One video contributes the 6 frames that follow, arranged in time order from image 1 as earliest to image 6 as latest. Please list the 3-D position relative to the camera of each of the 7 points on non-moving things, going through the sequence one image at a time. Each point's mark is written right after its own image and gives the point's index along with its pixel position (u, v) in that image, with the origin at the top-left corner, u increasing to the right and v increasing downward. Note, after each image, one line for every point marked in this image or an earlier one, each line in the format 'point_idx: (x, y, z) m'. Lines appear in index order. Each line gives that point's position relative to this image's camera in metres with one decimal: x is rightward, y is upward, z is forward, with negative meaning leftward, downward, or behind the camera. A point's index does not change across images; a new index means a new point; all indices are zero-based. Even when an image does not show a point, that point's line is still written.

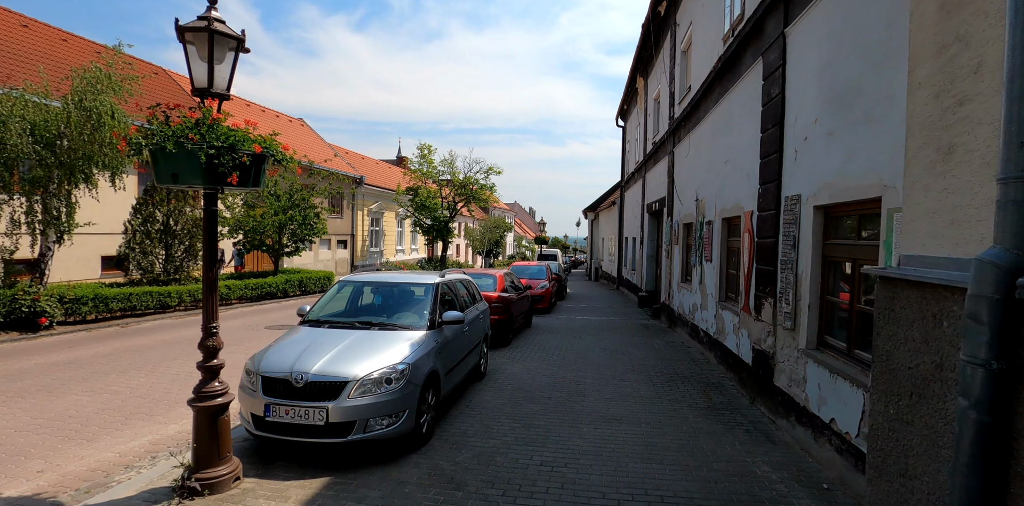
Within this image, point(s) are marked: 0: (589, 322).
0: (+2.2, -1.9, +13.2) m
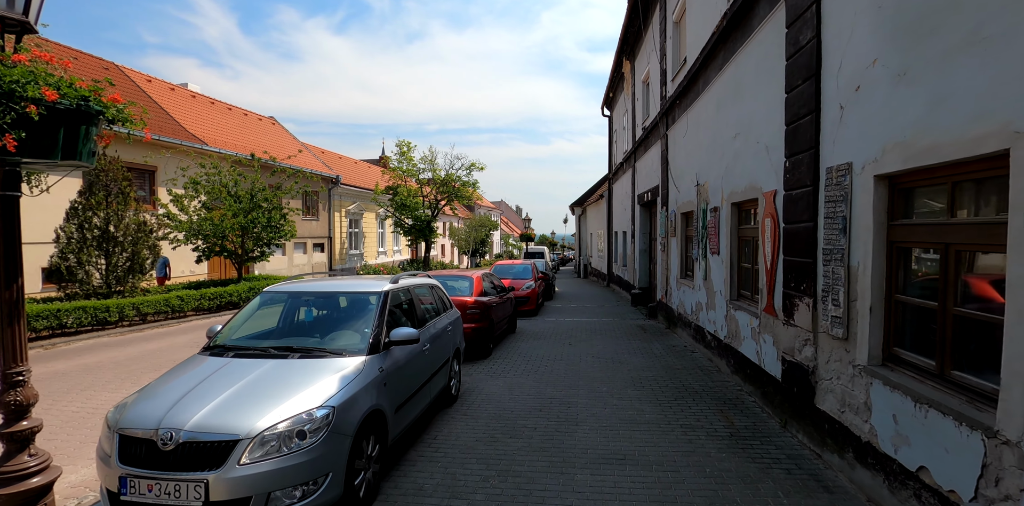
0: (+1.7, -1.8, +12.0) m
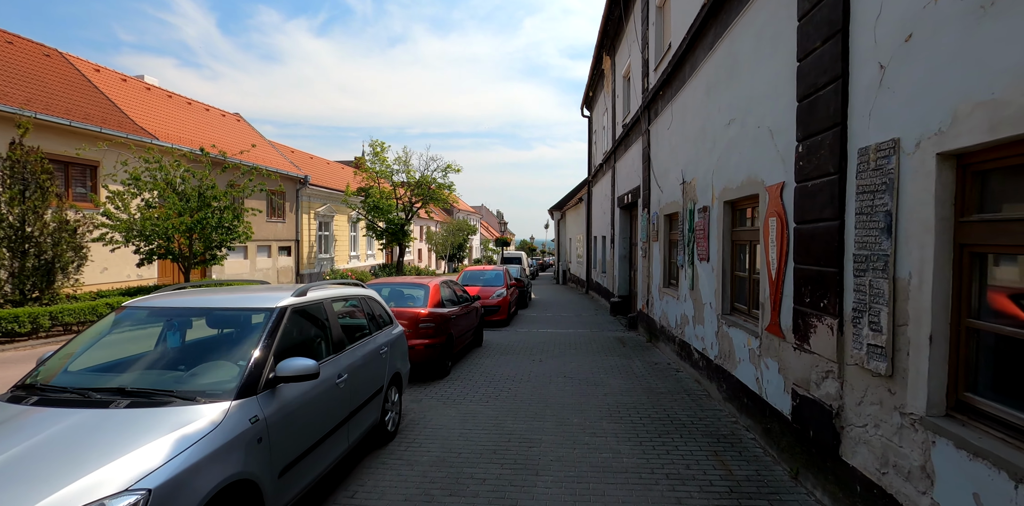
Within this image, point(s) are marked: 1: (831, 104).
0: (+1.0, -1.9, +11.0) m
1: (+2.3, +1.1, +3.4) m
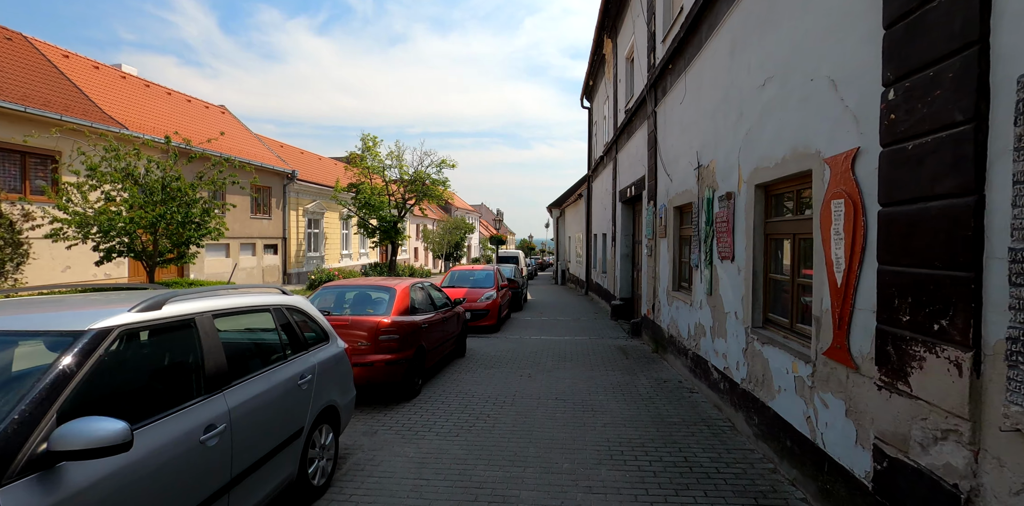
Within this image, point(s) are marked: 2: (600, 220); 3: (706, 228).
0: (+0.7, -1.9, +9.8) m
1: (+2.0, +1.1, +2.2) m
2: (+3.3, +1.3, +17.6) m
3: (+2.4, +0.3, +5.9) m
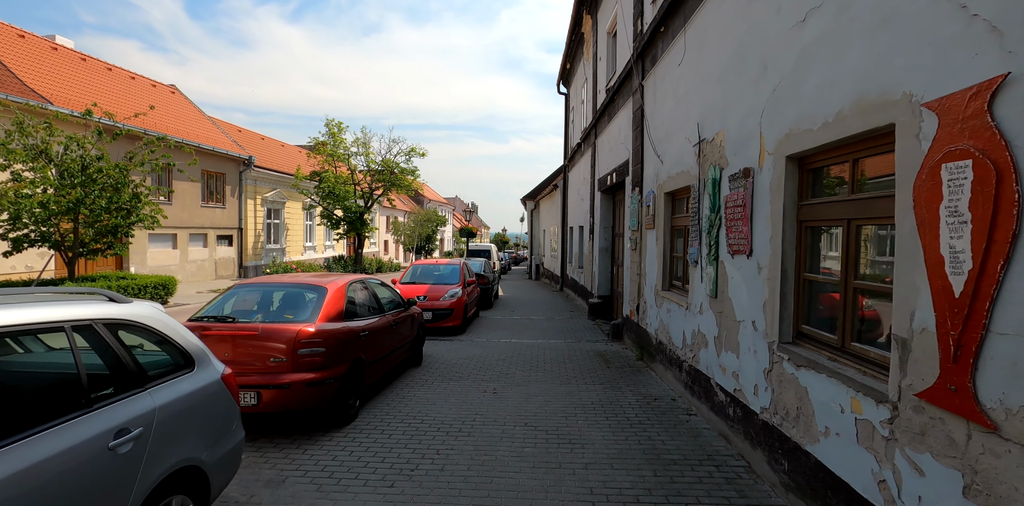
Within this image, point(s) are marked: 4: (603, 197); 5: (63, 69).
0: (+0.1, -1.8, +8.7) m
1: (+1.8, +1.1, +1.1) m
2: (+2.2, +1.5, +16.6) m
3: (+2.0, +0.4, +4.8) m
4: (+2.3, +1.4, +11.8) m
5: (-18.0, +7.4, +18.9) m
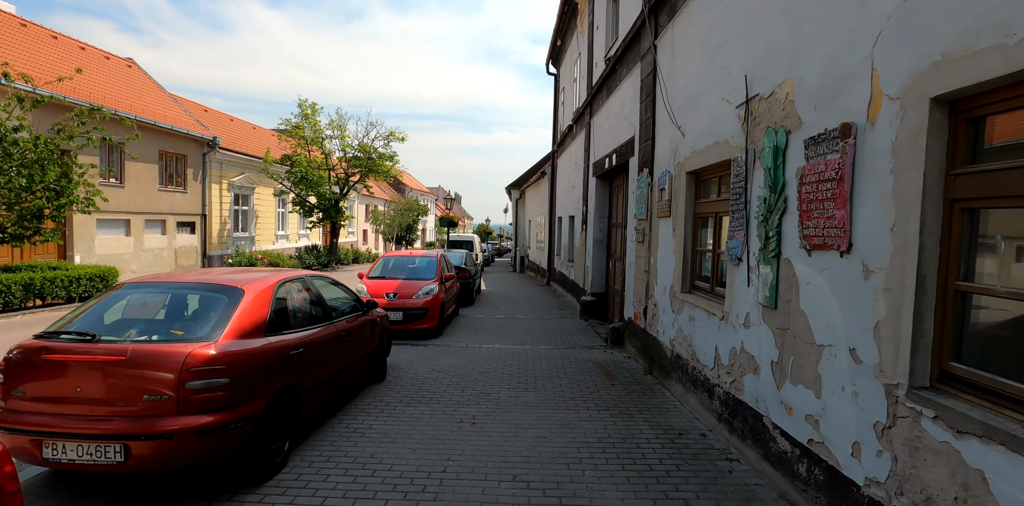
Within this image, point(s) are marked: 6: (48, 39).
0: (-0.1, -1.6, +7.4) m
1: (+1.9, +1.1, -0.2) m
2: (+1.8, +1.7, +15.3) m
3: (+1.9, +0.4, +3.6) m
4: (+1.9, +1.6, +10.5) m
5: (-18.5, +7.9, +16.8) m
6: (-18.9, +8.7, +19.2) m
